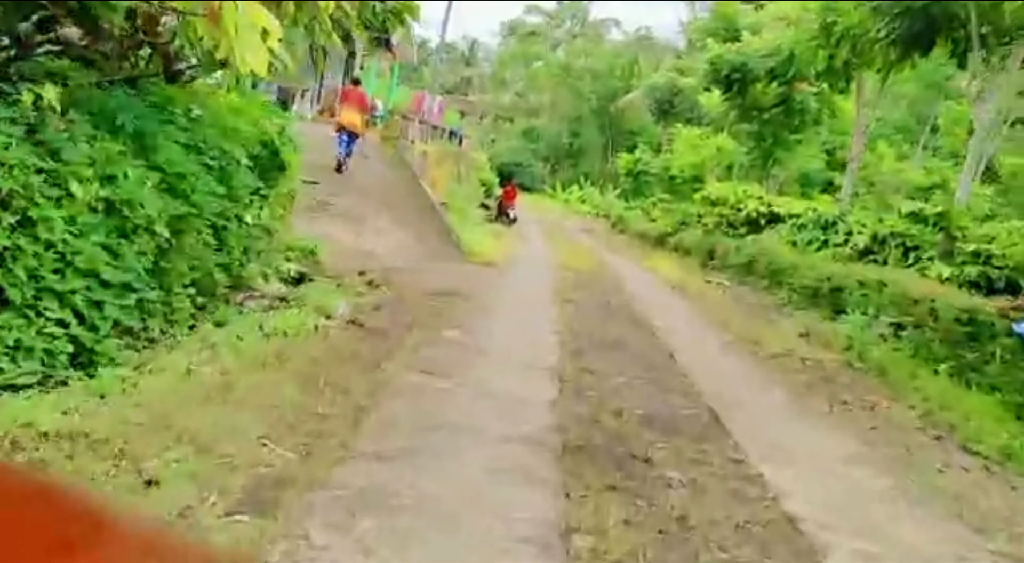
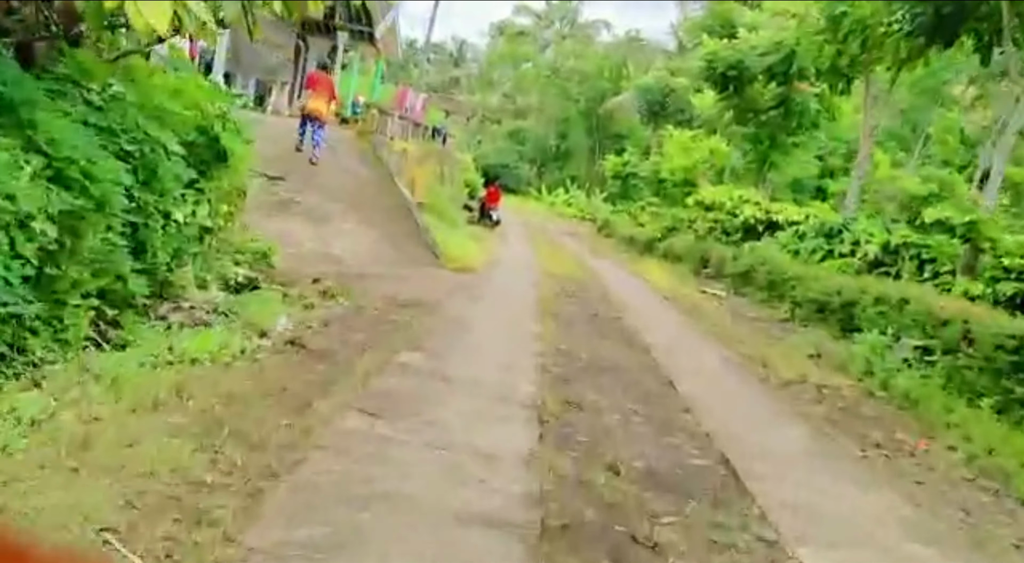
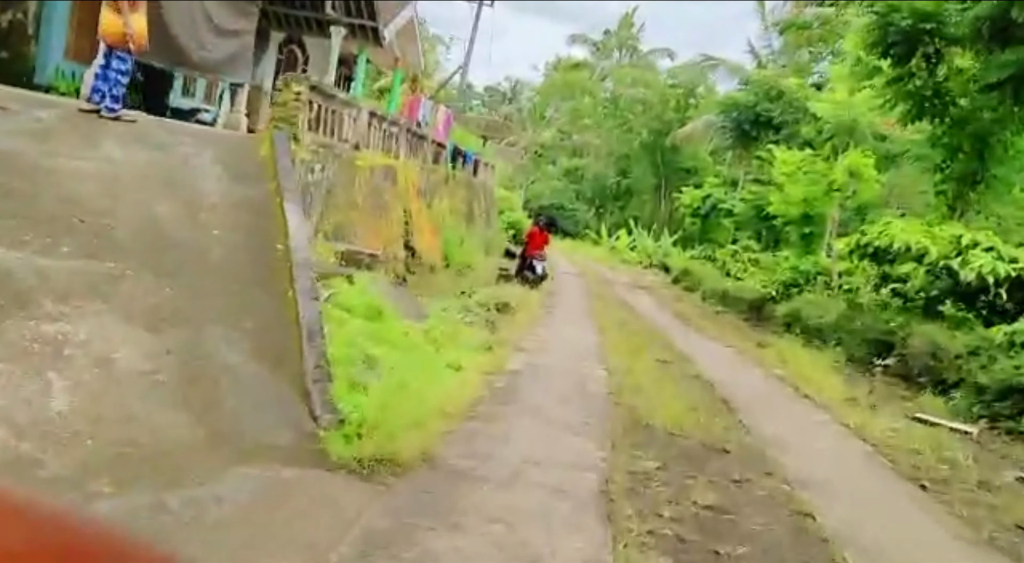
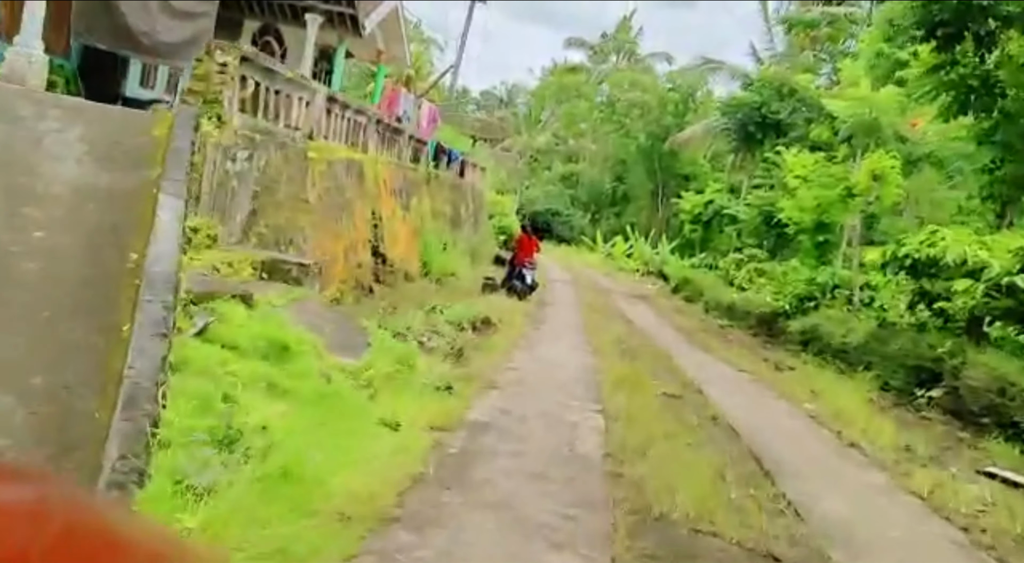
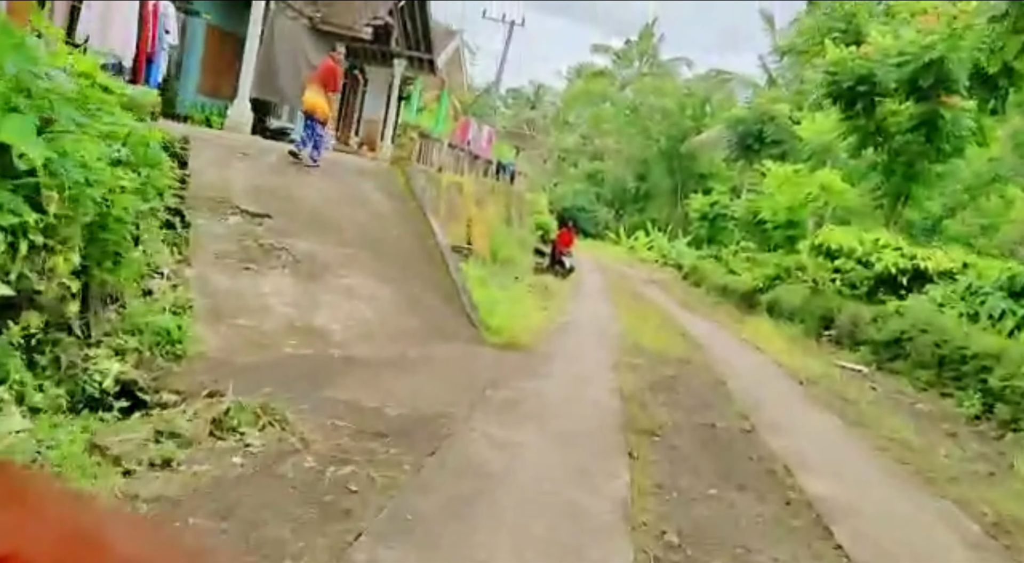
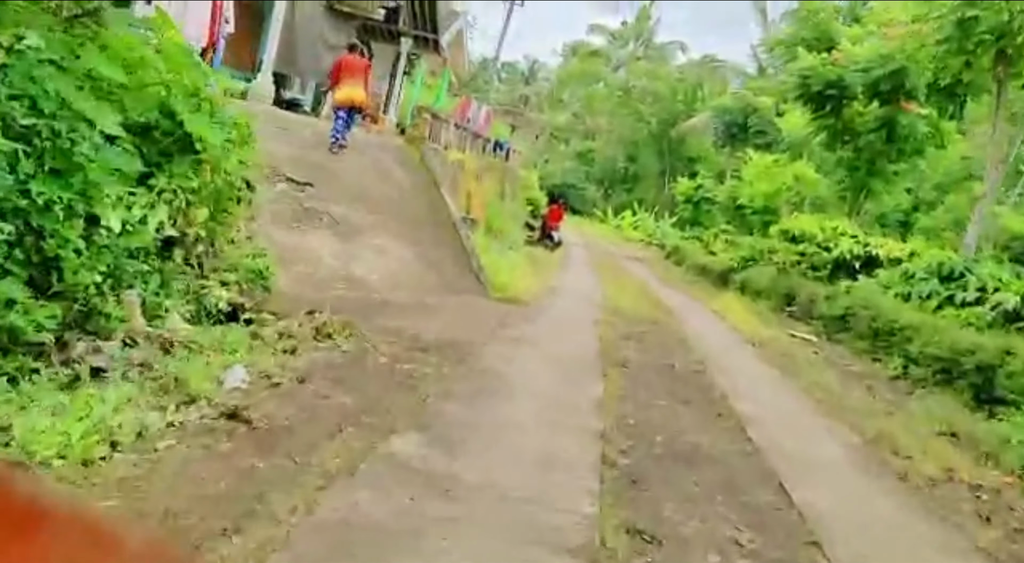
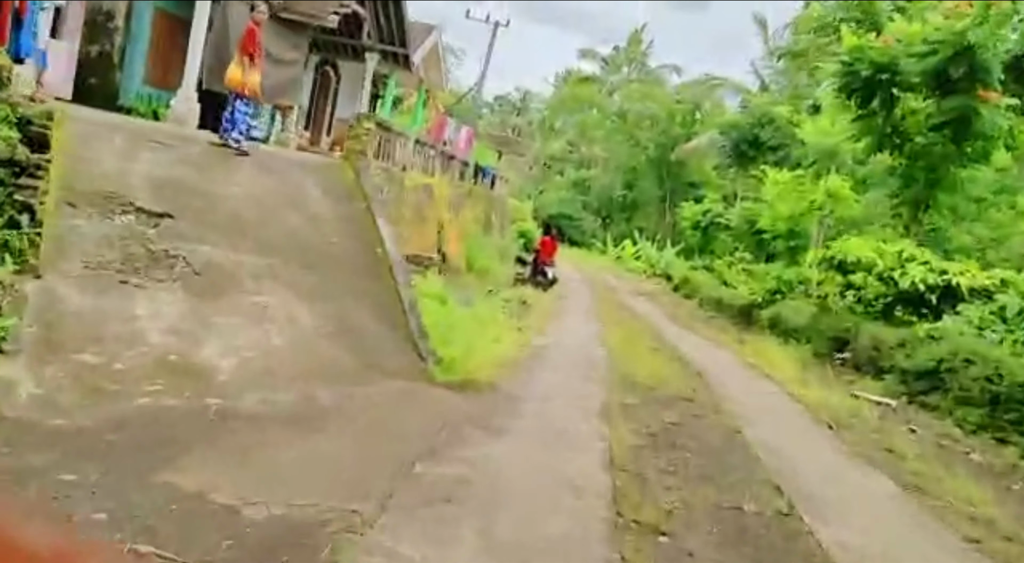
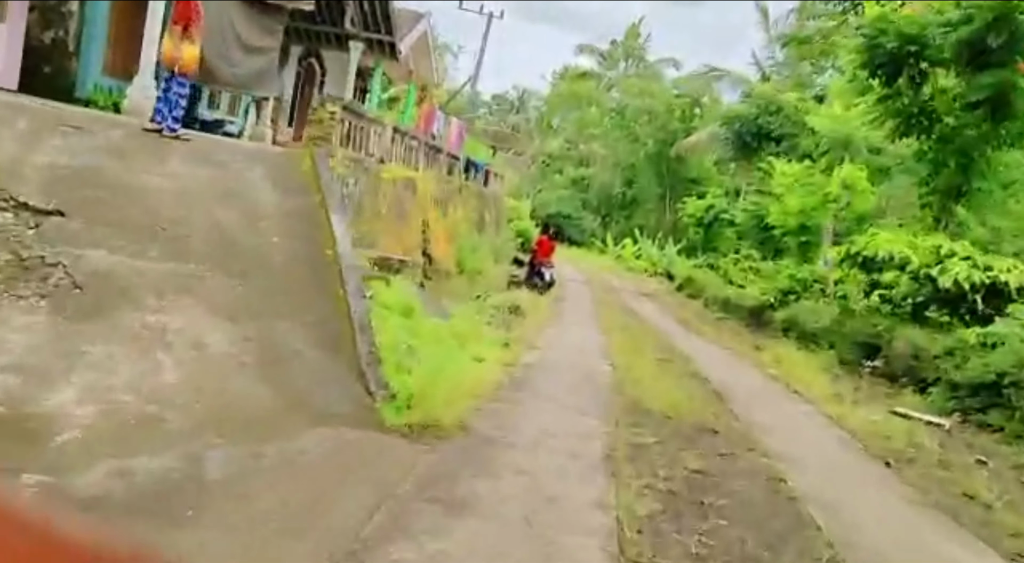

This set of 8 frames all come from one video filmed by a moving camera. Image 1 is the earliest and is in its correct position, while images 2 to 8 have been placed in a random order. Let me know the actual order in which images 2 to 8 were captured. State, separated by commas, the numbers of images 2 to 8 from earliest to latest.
2, 6, 5, 7, 8, 3, 4
